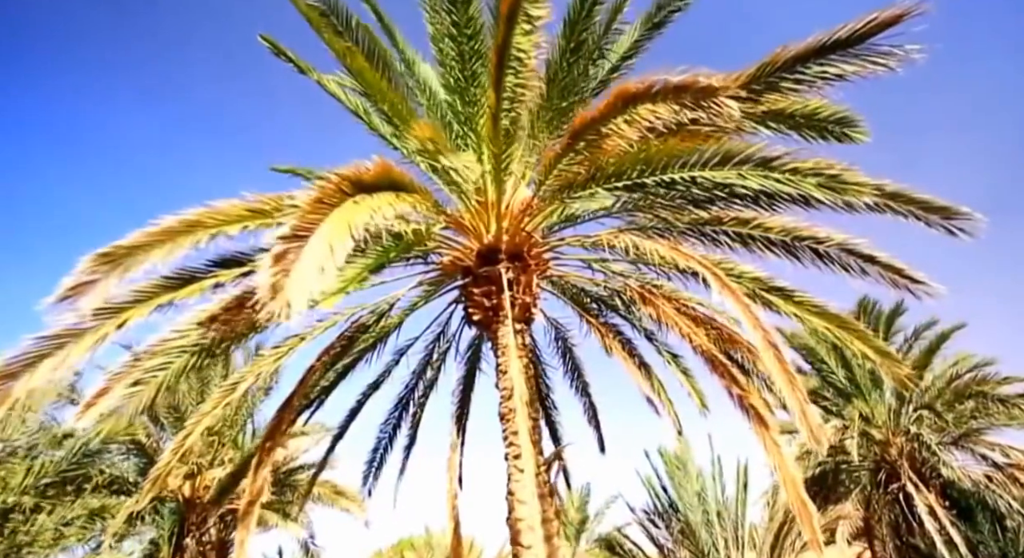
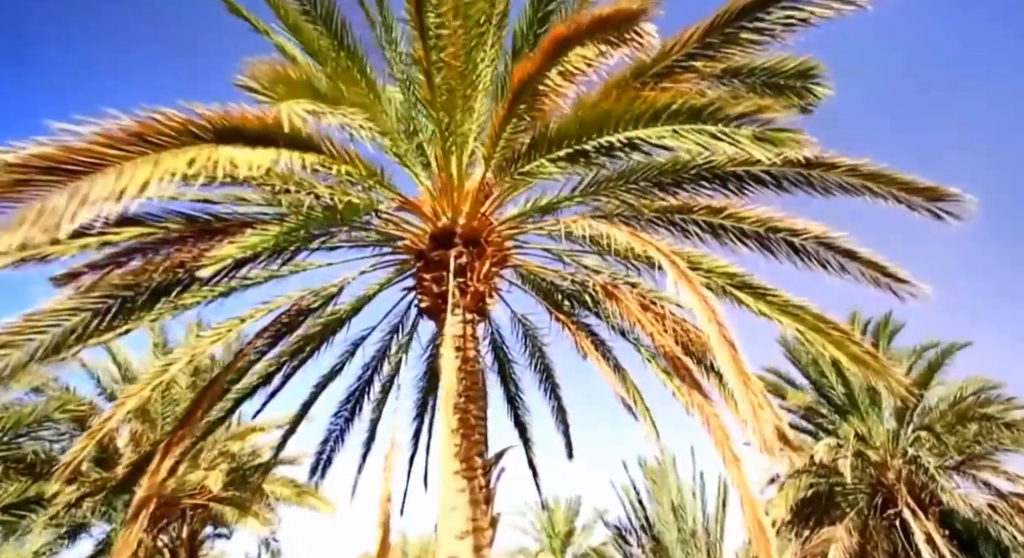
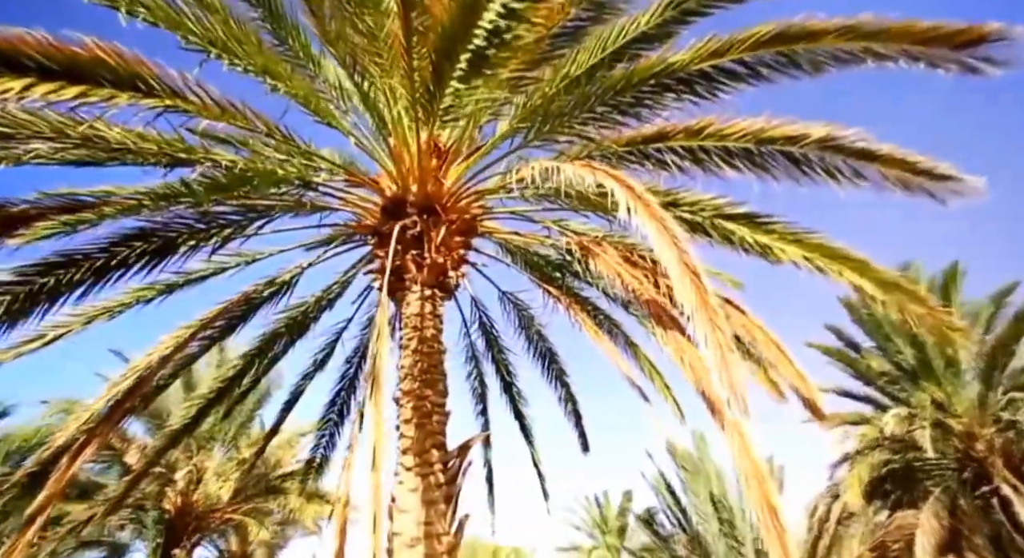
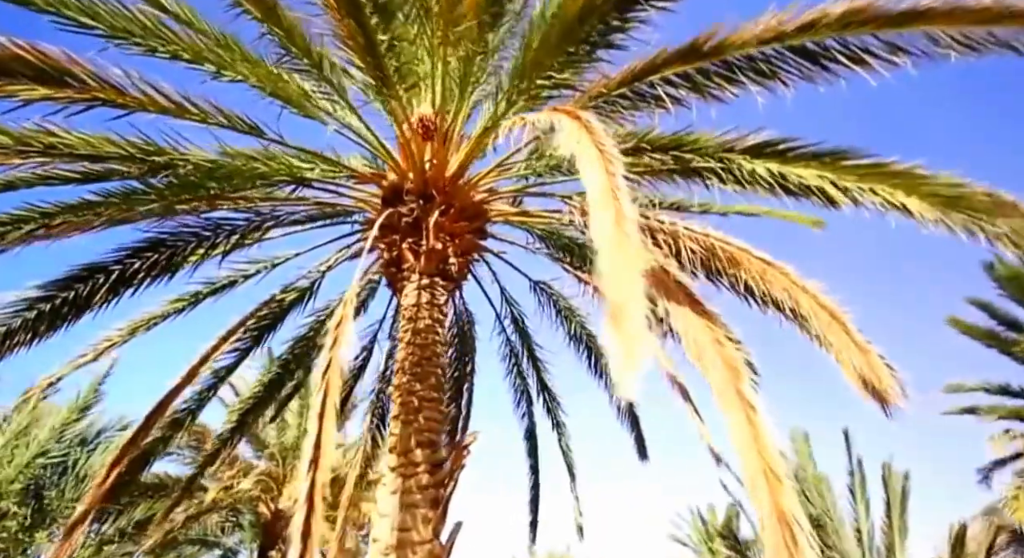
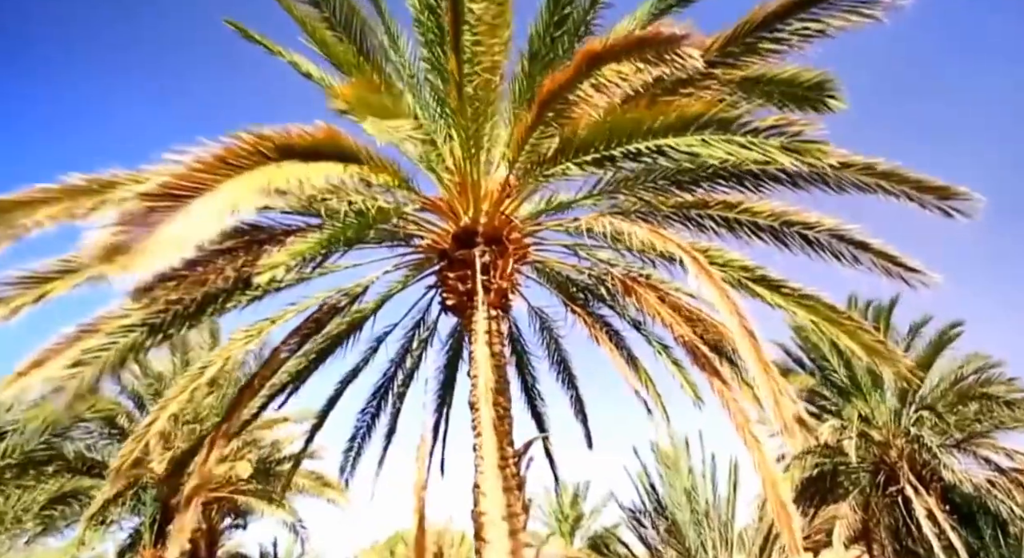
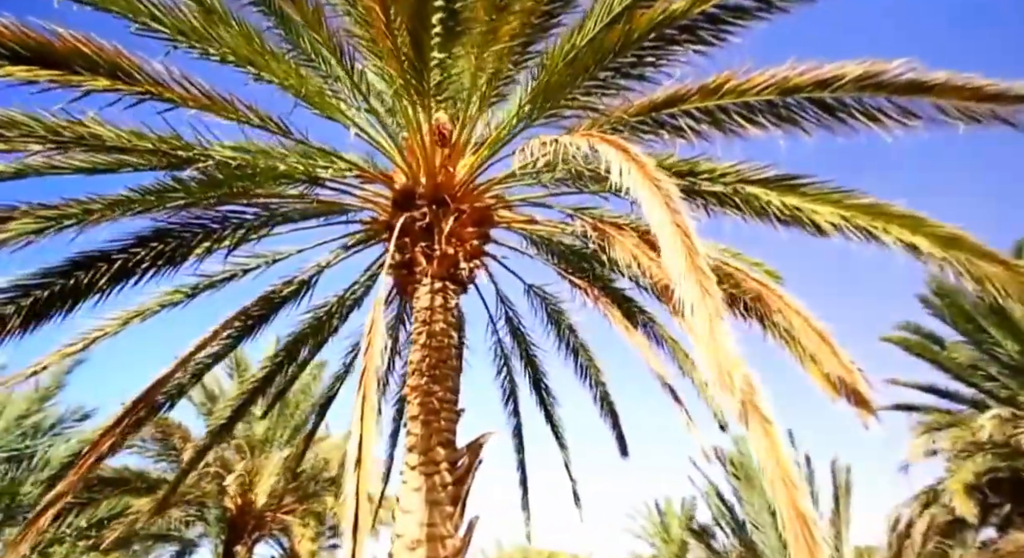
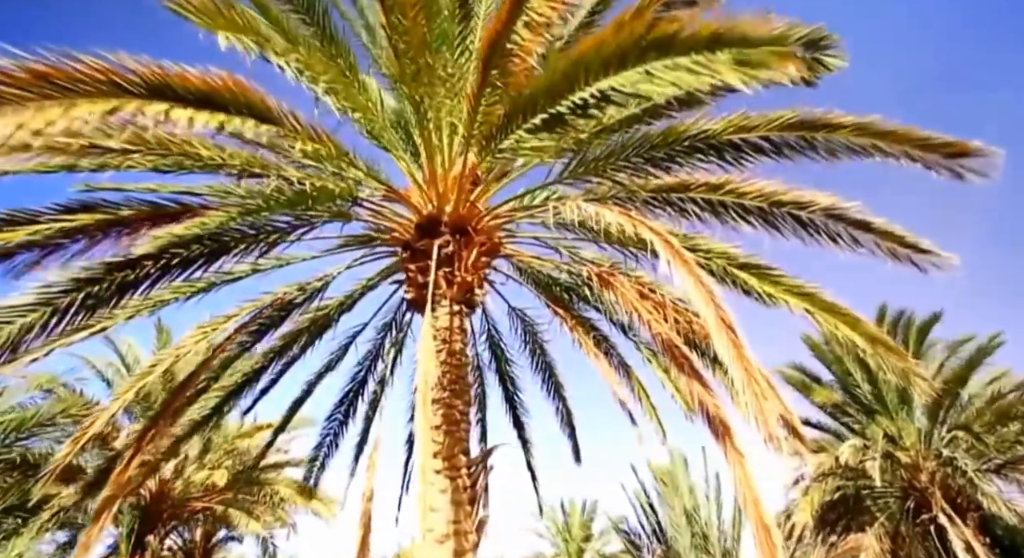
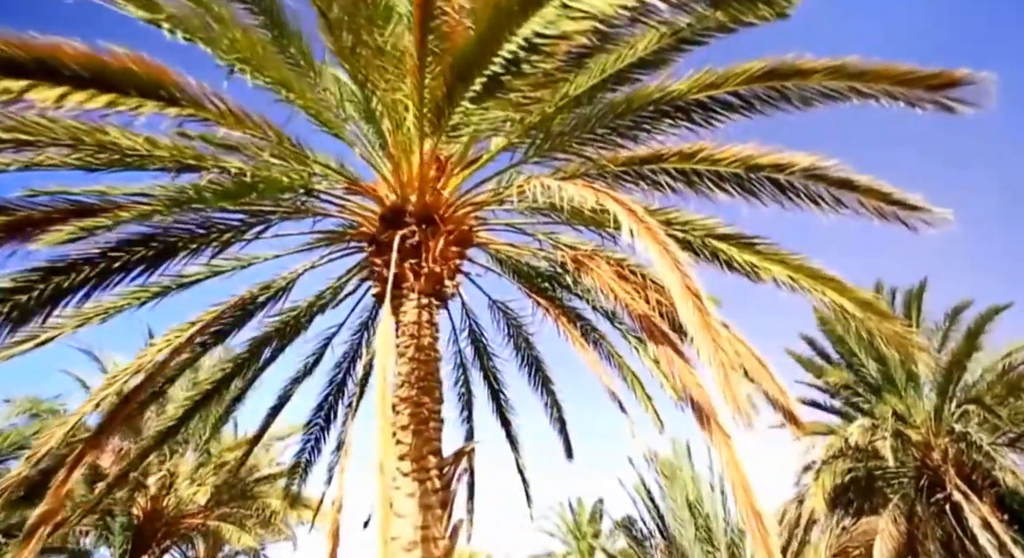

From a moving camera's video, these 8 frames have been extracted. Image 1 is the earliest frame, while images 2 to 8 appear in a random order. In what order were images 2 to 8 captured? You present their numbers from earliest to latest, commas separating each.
5, 2, 7, 8, 3, 6, 4
